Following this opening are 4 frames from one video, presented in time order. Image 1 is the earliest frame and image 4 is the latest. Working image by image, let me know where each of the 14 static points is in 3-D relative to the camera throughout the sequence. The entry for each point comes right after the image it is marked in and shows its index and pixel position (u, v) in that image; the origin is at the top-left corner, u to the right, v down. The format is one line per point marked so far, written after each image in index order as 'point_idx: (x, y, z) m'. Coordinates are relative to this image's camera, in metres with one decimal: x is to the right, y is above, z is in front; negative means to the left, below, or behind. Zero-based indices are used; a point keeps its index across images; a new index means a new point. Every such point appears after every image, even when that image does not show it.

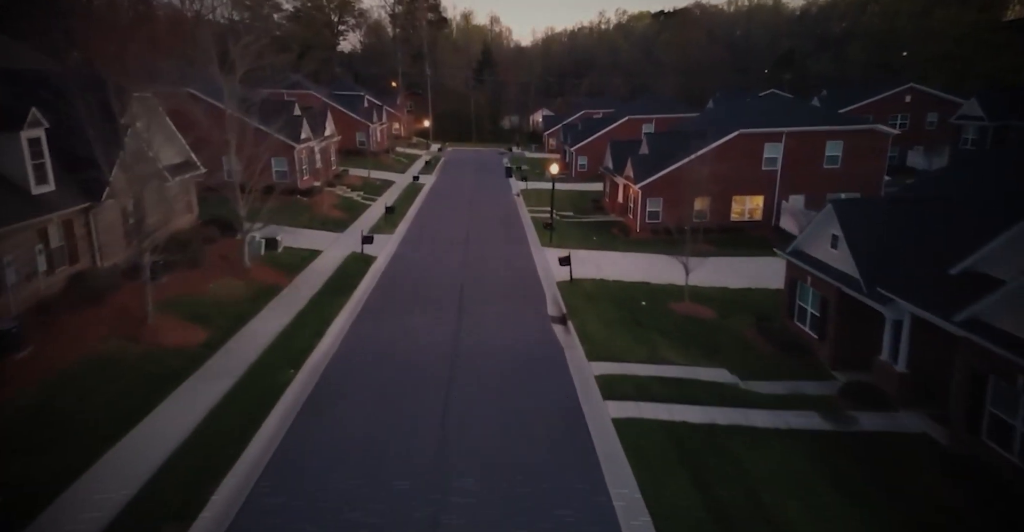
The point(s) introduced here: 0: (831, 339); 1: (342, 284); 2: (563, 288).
0: (+6.6, -1.5, +13.9) m
1: (-5.0, -0.5, +19.6) m
2: (+1.5, -0.6, +19.8) m
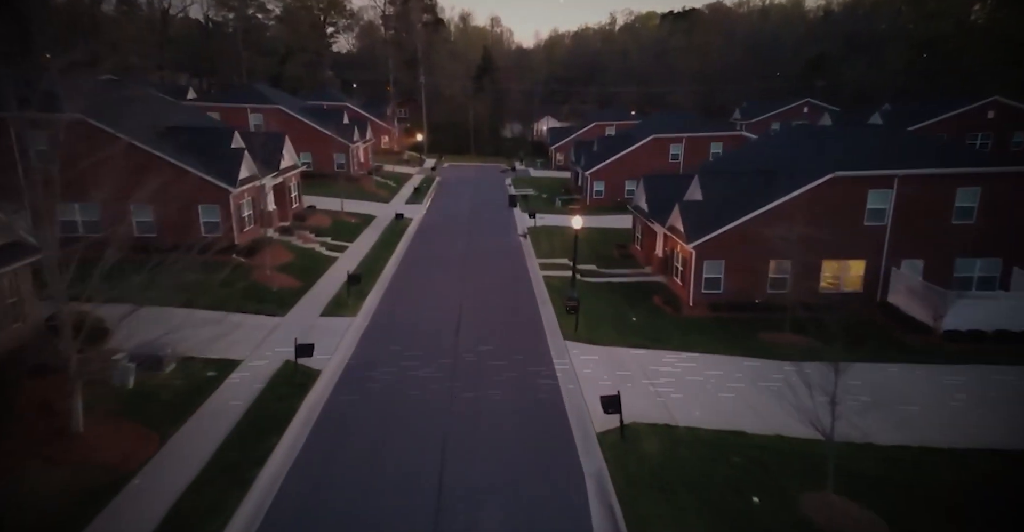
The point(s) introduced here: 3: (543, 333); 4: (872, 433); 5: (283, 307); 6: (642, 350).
0: (+6.9, -4.2, +6.2) m
1: (-4.7, -3.2, +12.0) m
2: (+1.8, -3.4, +12.1) m
3: (+0.8, -1.8, +18.5) m
4: (+6.9, -3.2, +12.9) m
5: (-6.7, -1.2, +19.7) m
6: (+3.3, -2.2, +17.4) m
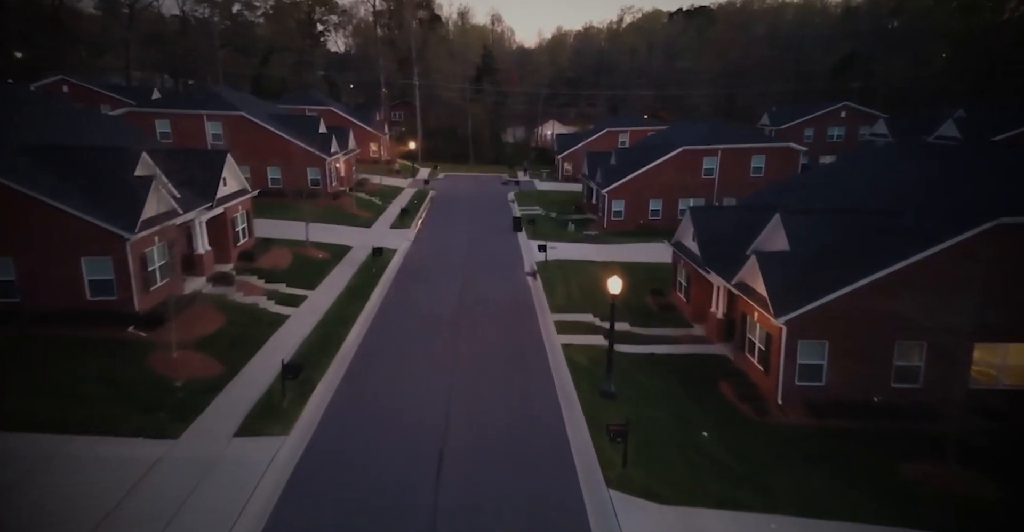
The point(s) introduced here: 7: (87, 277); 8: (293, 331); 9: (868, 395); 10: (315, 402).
0: (+7.1, -6.0, -0.3) m
1: (-4.5, -5.0, +5.4) m
2: (+2.0, -5.2, +5.5) m
3: (+1.1, -3.6, +12.0) m
4: (+7.1, -5.0, +6.3) m
5: (-6.5, -3.0, +13.1) m
6: (+3.6, -4.0, +10.8) m
7: (-10.4, -0.3, +16.5) m
8: (-6.2, -1.8, +18.6) m
9: (+7.9, -2.8, +14.7) m
10: (-4.2, -3.2, +13.4) m
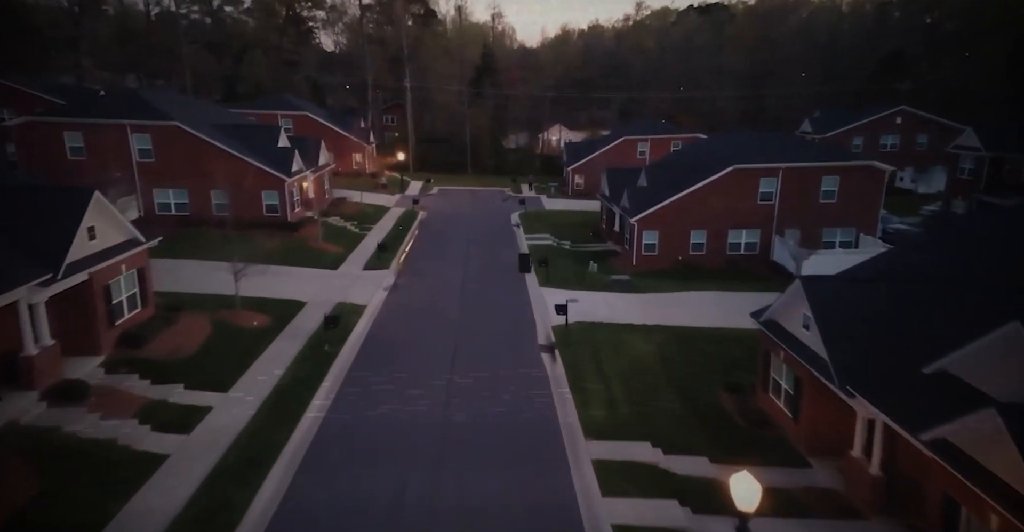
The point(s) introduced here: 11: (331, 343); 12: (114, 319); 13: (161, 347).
0: (+7.4, -8.0, -8.0) m
1: (-4.2, -7.0, -2.2) m
2: (+2.3, -7.2, -2.1) m
3: (+1.4, -5.7, +4.4) m
4: (+7.4, -7.1, -1.3) m
5: (-6.2, -5.1, +5.5) m
6: (+3.8, -6.1, +3.2) m
7: (-10.2, -2.3, +8.9) m
8: (-5.9, -3.9, +10.9) m
9: (+8.1, -4.9, +7.1) m
10: (-3.9, -5.3, +5.8) m
11: (-4.9, -2.2, +18.5) m
12: (-9.4, -1.1, +15.9) m
13: (-8.4, -1.9, +16.2) m
